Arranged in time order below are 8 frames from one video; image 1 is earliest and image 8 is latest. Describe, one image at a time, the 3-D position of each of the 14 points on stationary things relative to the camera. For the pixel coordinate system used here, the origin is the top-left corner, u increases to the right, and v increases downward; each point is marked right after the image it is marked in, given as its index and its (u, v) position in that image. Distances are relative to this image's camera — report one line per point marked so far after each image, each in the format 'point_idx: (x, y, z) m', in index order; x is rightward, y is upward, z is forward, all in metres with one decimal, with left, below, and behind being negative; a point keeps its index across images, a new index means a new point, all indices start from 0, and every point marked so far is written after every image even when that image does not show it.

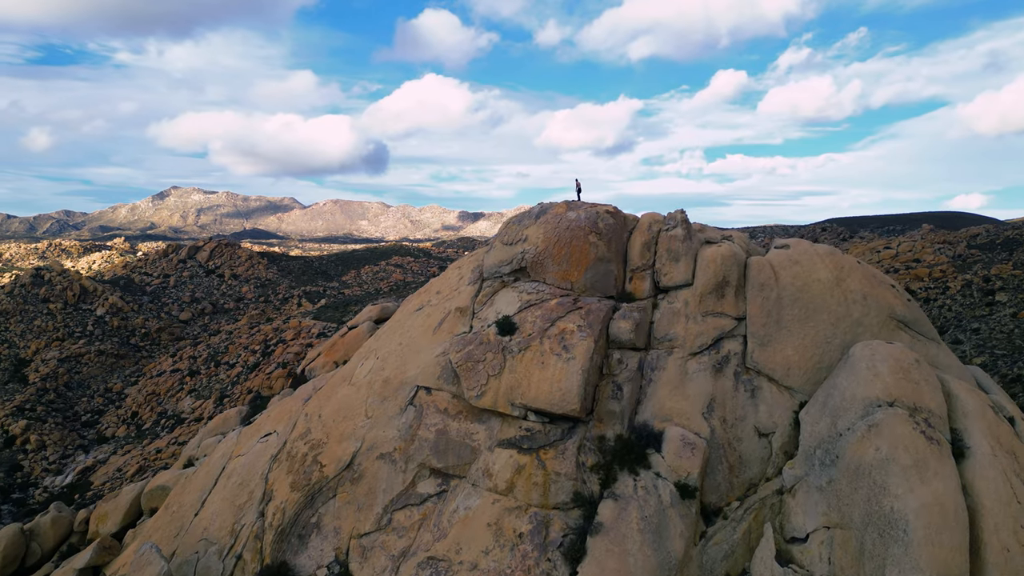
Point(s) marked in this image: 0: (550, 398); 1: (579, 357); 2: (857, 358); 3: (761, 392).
0: (+0.8, -2.5, +16.4) m
1: (+1.5, -1.6, +16.7) m
2: (+7.6, -1.6, +16.2) m
3: (+5.8, -2.4, +17.1) m
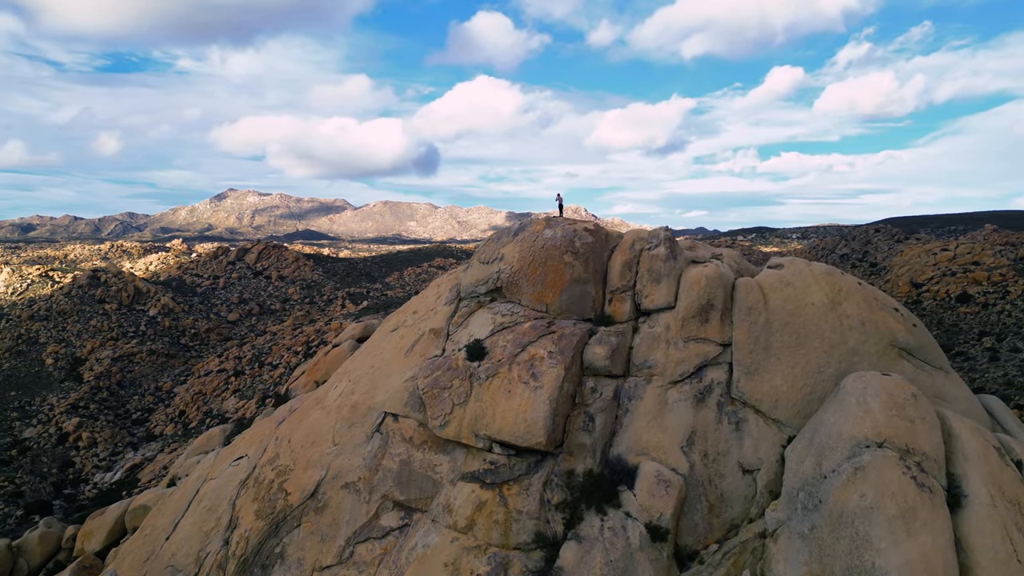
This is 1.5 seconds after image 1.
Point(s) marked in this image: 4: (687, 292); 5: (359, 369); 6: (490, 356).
0: (+0.1, -3.0, +15.5) m
1: (+0.8, -2.1, +15.7) m
2: (+6.8, -2.1, +14.9) m
3: (+5.1, -2.9, +15.9) m
4: (+4.0, -0.1, +17.0) m
5: (-4.1, -2.2, +19.5) m
6: (-0.5, -1.6, +16.8) m
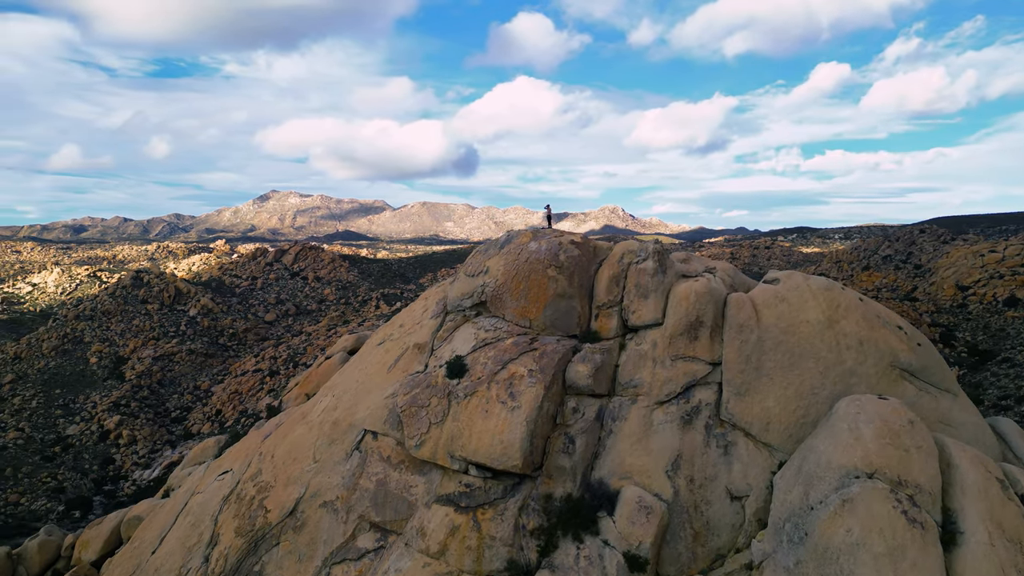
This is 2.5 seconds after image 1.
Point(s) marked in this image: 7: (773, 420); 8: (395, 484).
0: (-0.4, -3.3, +14.9) m
1: (+0.3, -2.4, +15.2) m
2: (+6.2, -2.5, +14.0) m
3: (+4.6, -3.3, +15.1) m
4: (+3.6, -0.4, +16.3) m
5: (-4.4, -2.5, +19.2) m
6: (-0.9, -1.9, +16.3) m
7: (+5.3, -2.7, +15.0) m
8: (-2.5, -4.2, +15.9) m
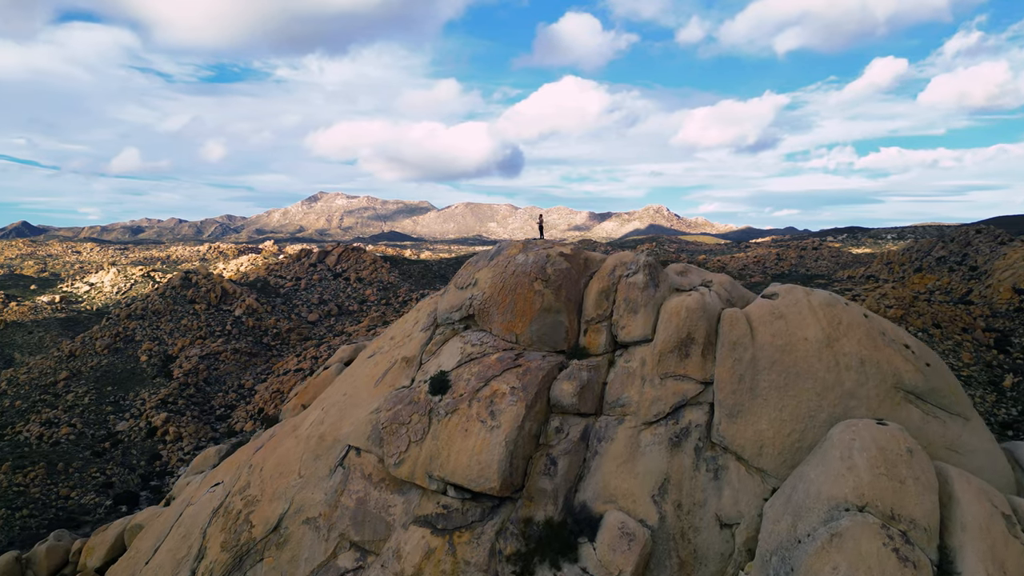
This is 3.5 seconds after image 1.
0: (-0.9, -3.6, +14.4) m
1: (-0.1, -2.7, +14.6) m
2: (+5.7, -2.8, +13.1) m
3: (+4.2, -3.6, +14.3) m
4: (+3.2, -0.8, +15.6) m
5: (-4.6, -2.8, +18.9) m
6: (-1.3, -2.2, +15.8) m
7: (+4.9, -3.0, +14.2) m
8: (-2.9, -4.5, +15.5) m
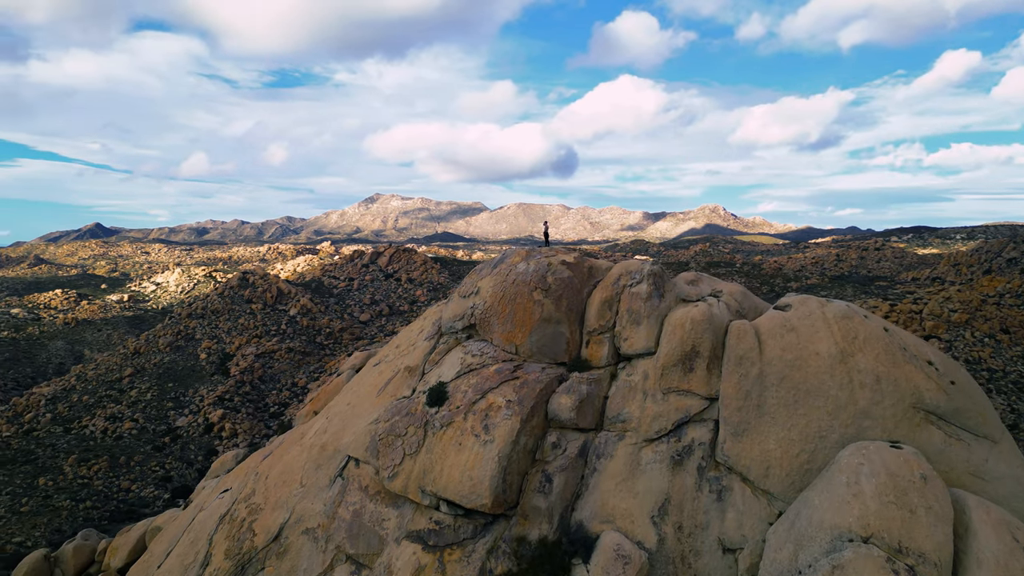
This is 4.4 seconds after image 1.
0: (-1.0, -3.8, +14.0) m
1: (-0.3, -2.9, +14.2) m
2: (+5.5, -3.0, +12.3) m
3: (+4.0, -3.8, +13.6) m
4: (+3.2, -1.0, +14.9) m
5: (-4.4, -3.0, +18.7) m
6: (-1.3, -2.4, +15.5) m
7: (+4.7, -3.2, +13.4) m
8: (-2.9, -4.7, +15.3) m
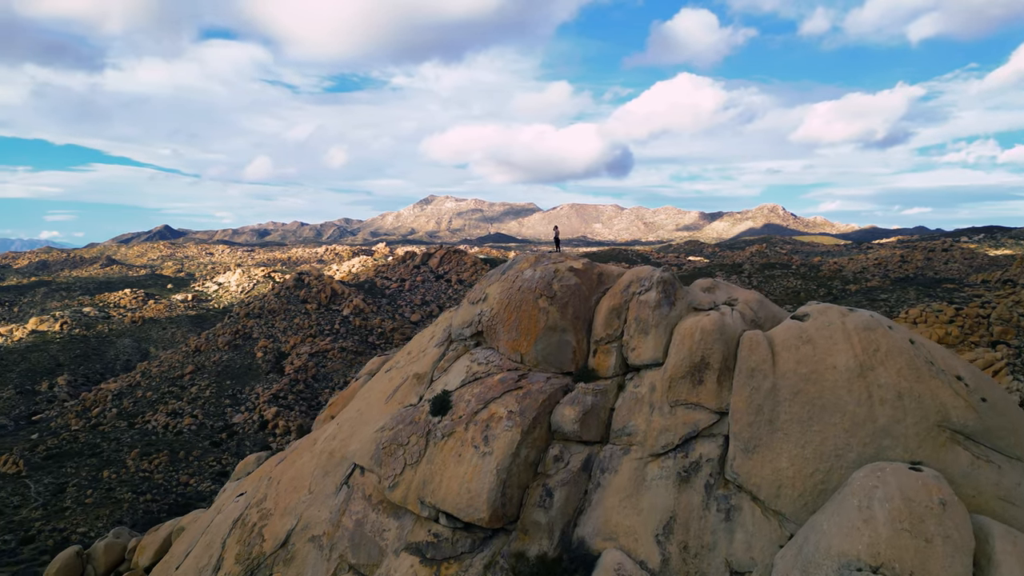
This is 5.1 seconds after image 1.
0: (-1.0, -4.0, +13.7) m
1: (-0.3, -3.1, +13.8) m
2: (+5.4, -3.2, +11.5) m
3: (+3.9, -4.0, +12.9) m
4: (+3.2, -1.1, +14.2) m
5: (-4.1, -3.1, +18.6) m
6: (-1.2, -2.5, +15.1) m
7: (+4.7, -3.4, +12.7) m
8: (-2.9, -4.9, +15.1) m
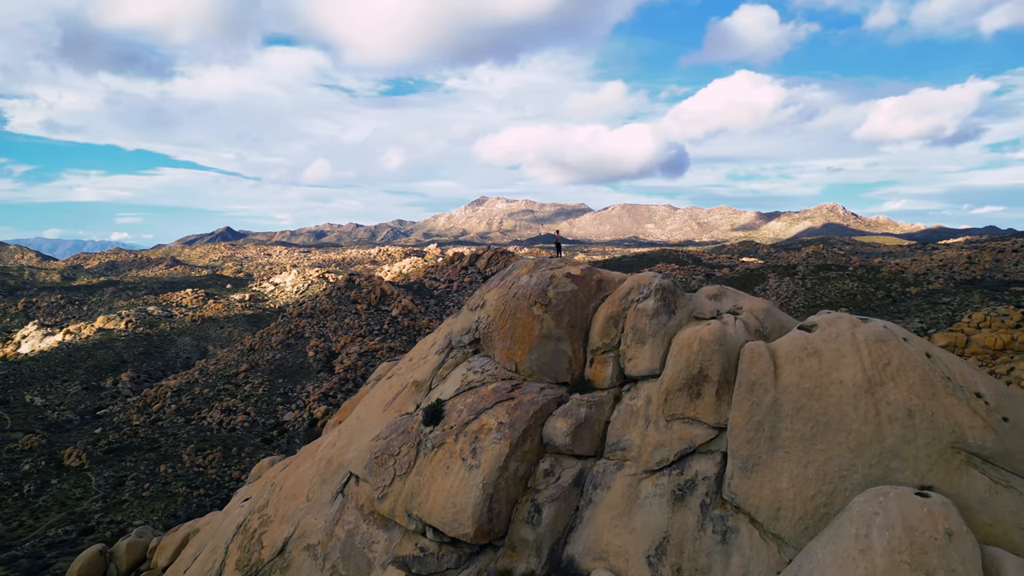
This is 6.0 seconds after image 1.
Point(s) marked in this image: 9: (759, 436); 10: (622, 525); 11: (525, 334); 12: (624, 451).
0: (-1.3, -4.1, +13.3) m
1: (-0.5, -3.2, +13.3) m
2: (+5.0, -3.3, +10.7) m
3: (+3.7, -4.1, +12.2) m
4: (+3.0, -1.3, +13.6) m
5: (-4.0, -3.3, +18.4) m
6: (-1.4, -2.7, +14.7) m
7: (+4.4, -3.5, +11.9) m
8: (-3.0, -5.0, +14.8) m
9: (+4.2, -2.5, +12.5) m
10: (+1.9, -4.2, +12.9) m
11: (+0.3, -0.9, +15.0) m
12: (+2.1, -3.0, +13.7) m
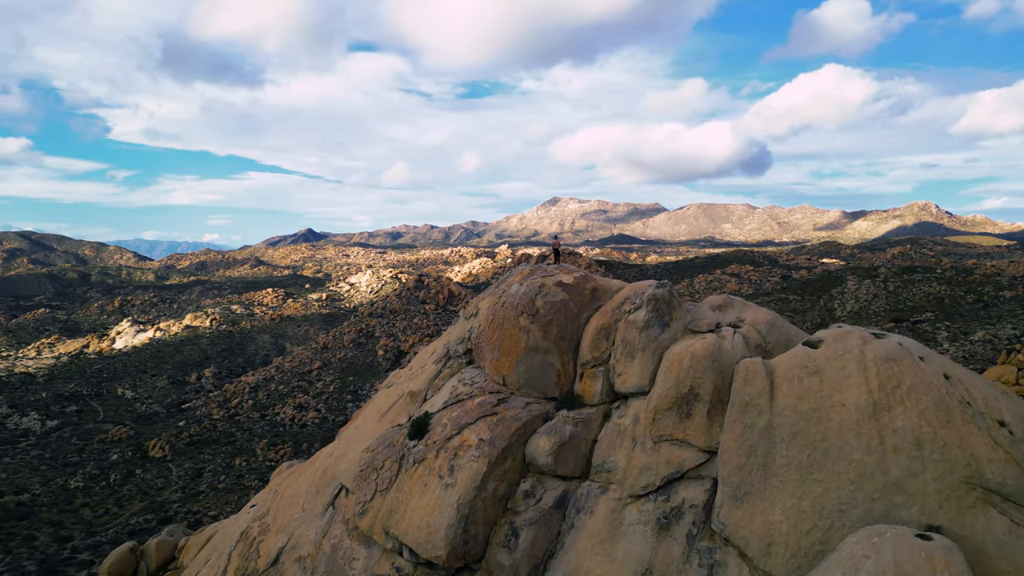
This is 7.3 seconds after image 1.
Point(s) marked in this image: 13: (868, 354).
0: (-1.7, -4.3, +12.7) m
1: (-0.9, -3.4, +12.7) m
2: (+4.3, -3.5, +9.5) m
3: (+3.1, -4.3, +11.1) m
4: (+2.7, -1.5, +12.6) m
5: (-3.9, -3.4, +18.1) m
6: (-1.6, -2.8, +14.2) m
7: (+3.8, -3.7, +10.8) m
8: (-3.3, -5.2, +14.4) m
9: (+3.7, -2.7, +11.4) m
10: (+1.5, -4.3, +12.1) m
11: (+0.1, -1.1, +14.3) m
12: (+1.7, -3.2, +12.8) m
13: (+5.5, -1.0, +11.5) m
